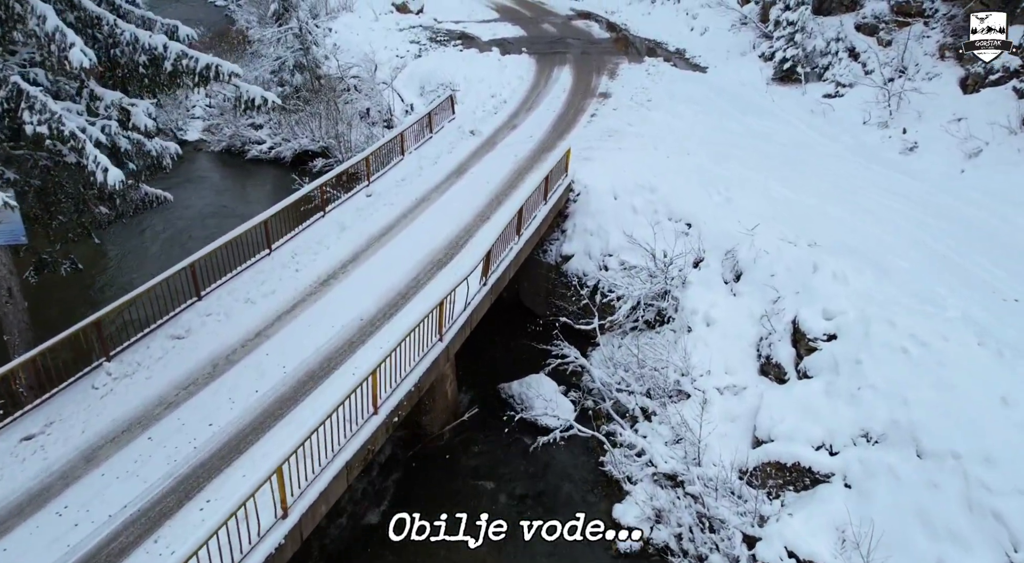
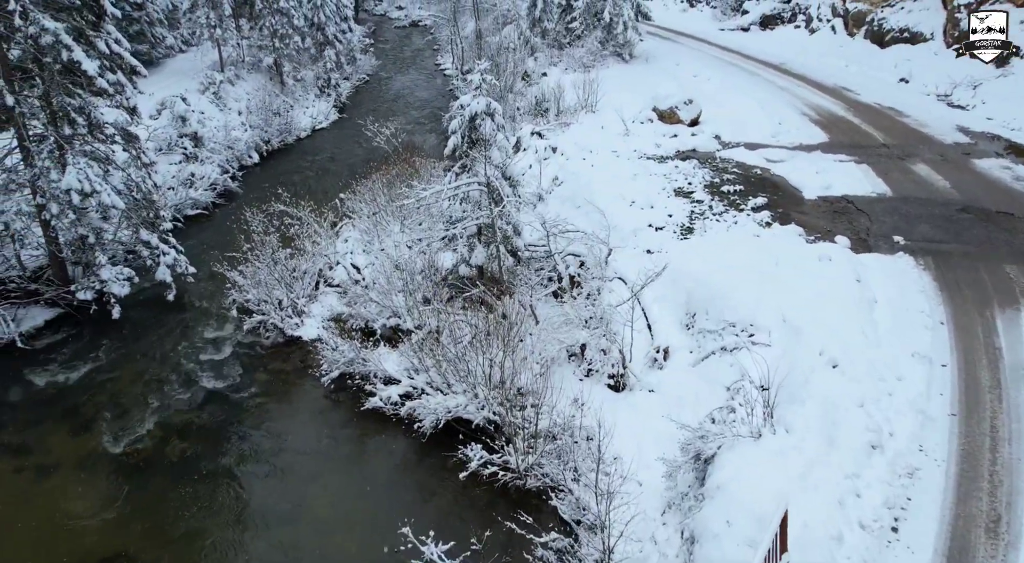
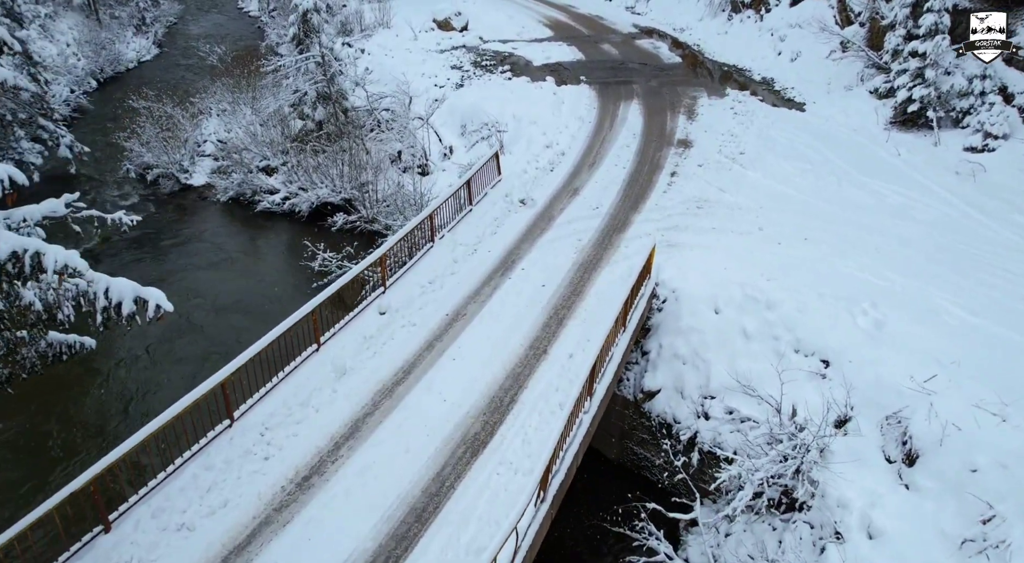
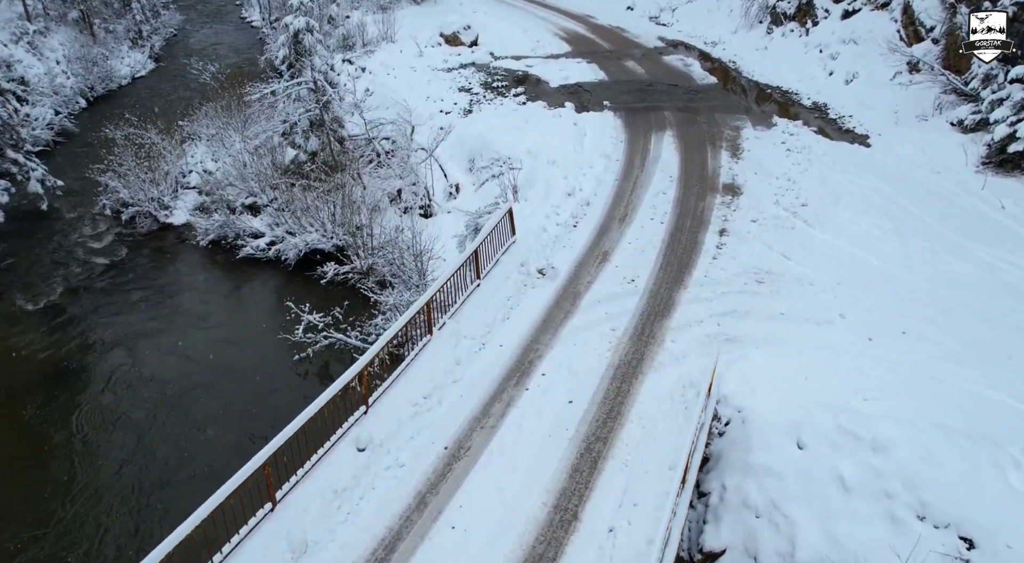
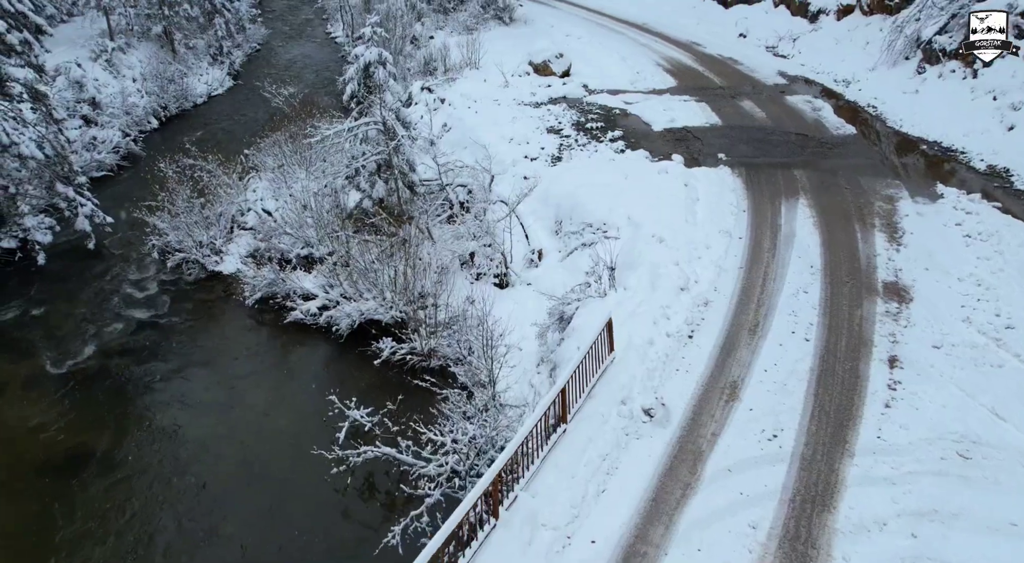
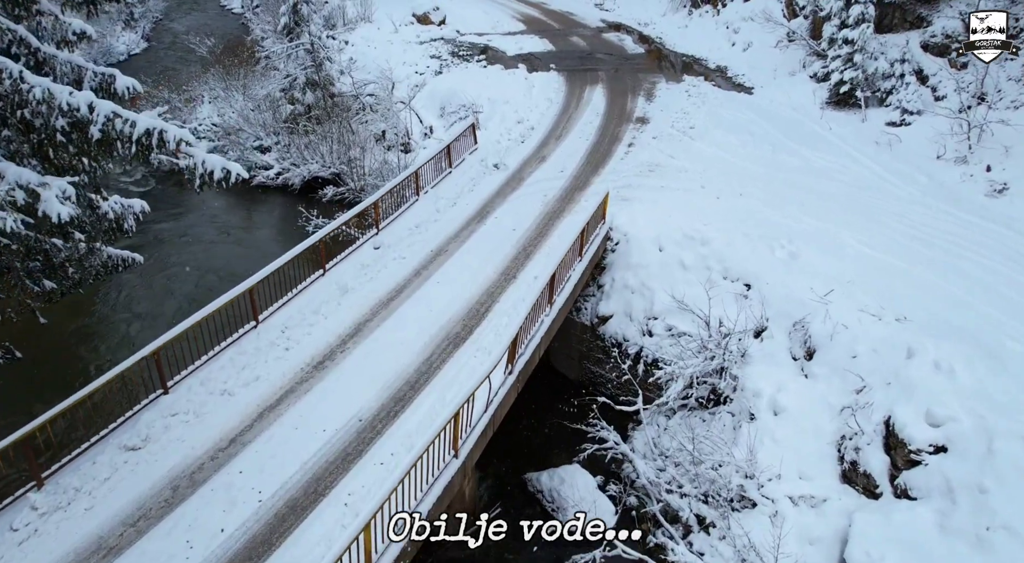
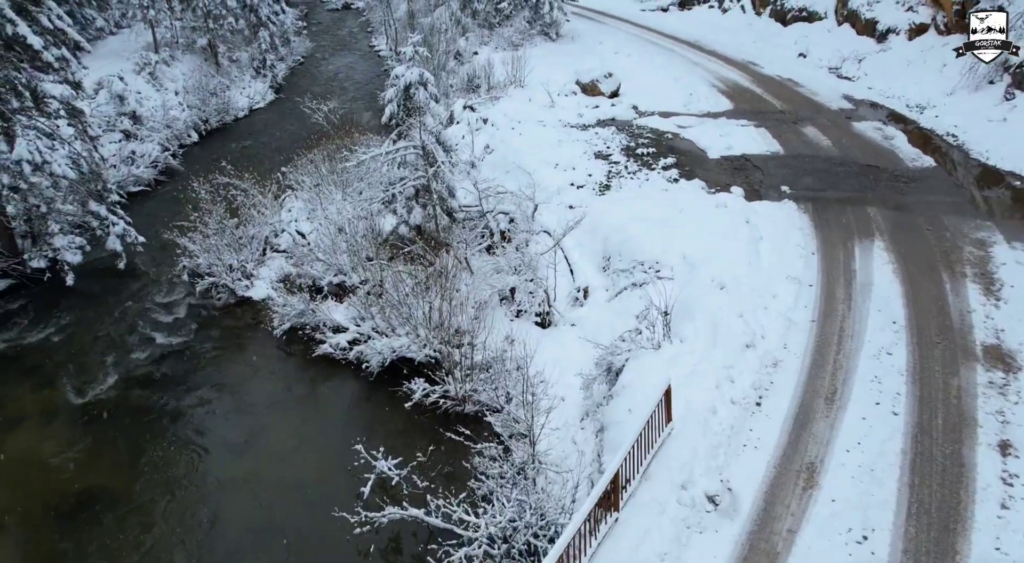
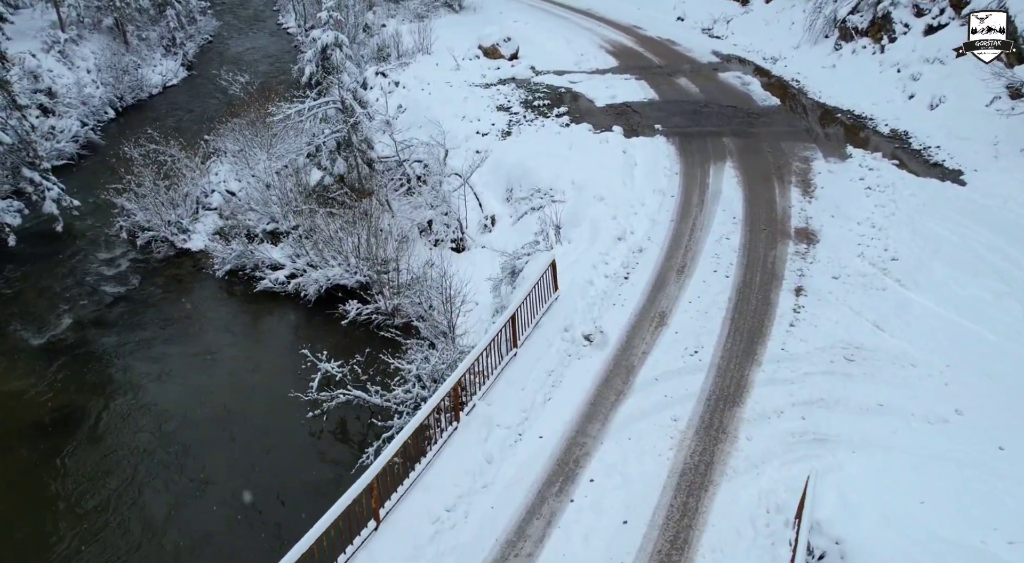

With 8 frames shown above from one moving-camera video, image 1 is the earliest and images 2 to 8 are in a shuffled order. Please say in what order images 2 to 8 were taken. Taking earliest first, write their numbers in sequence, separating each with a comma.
6, 3, 4, 8, 5, 7, 2
